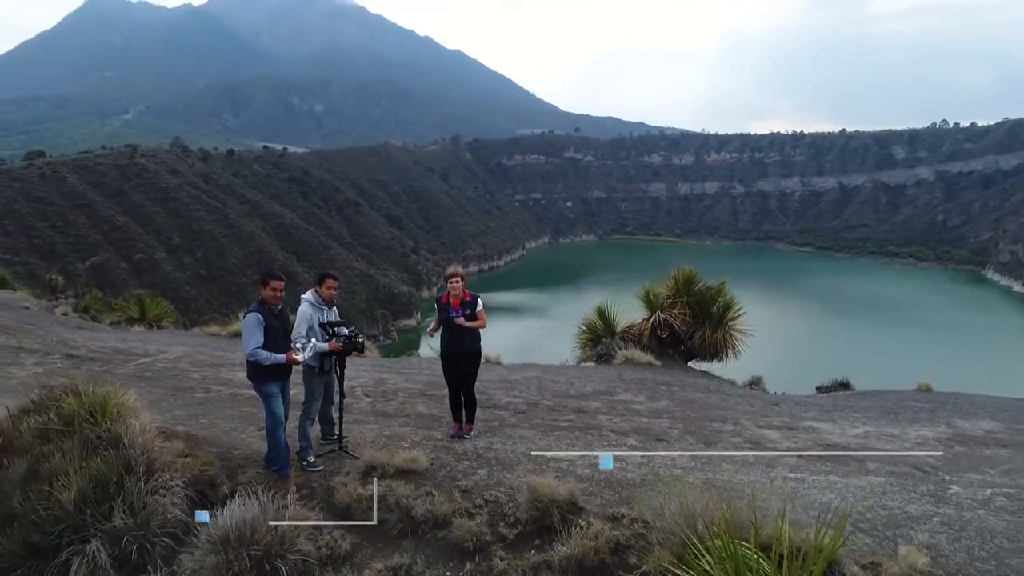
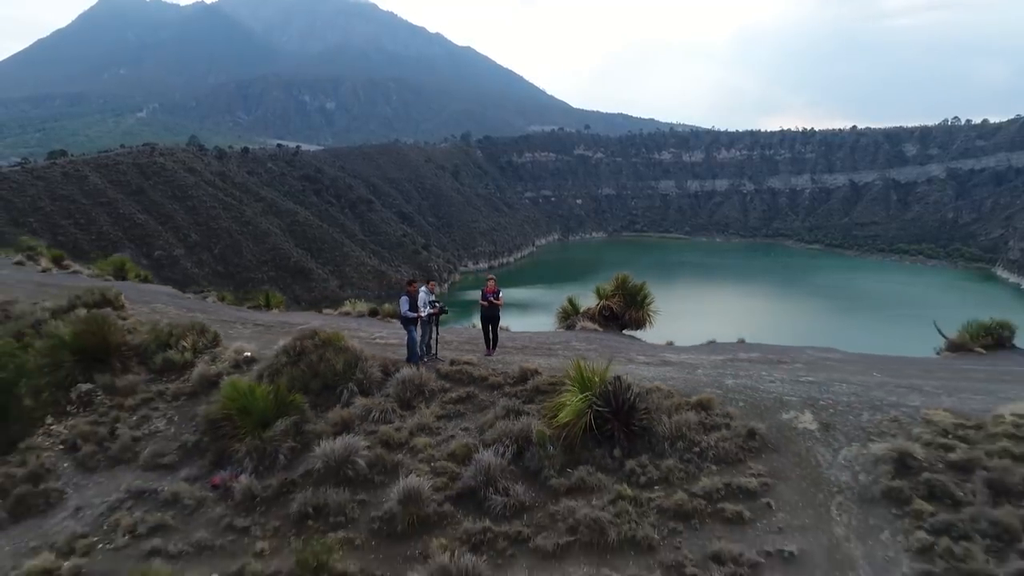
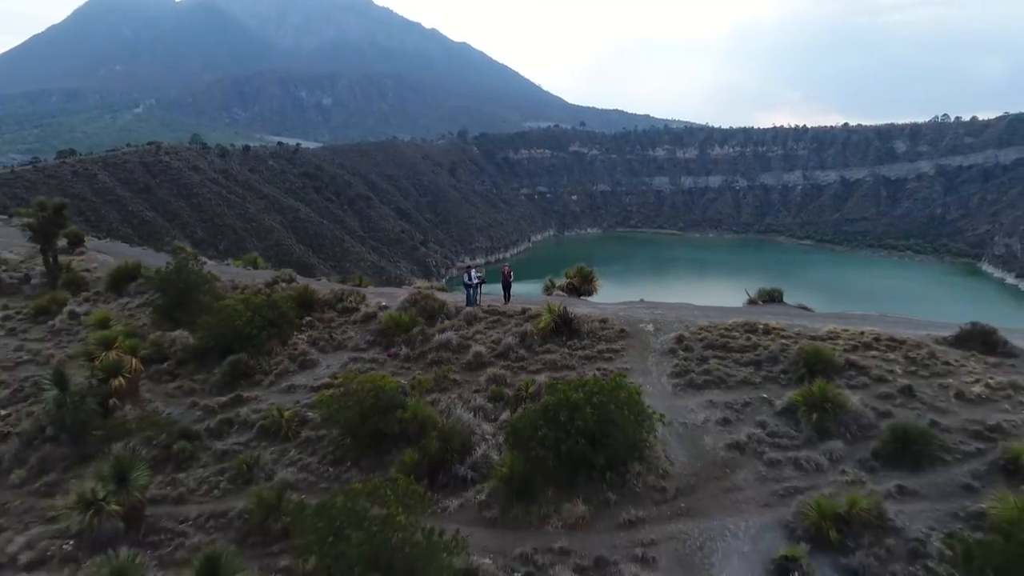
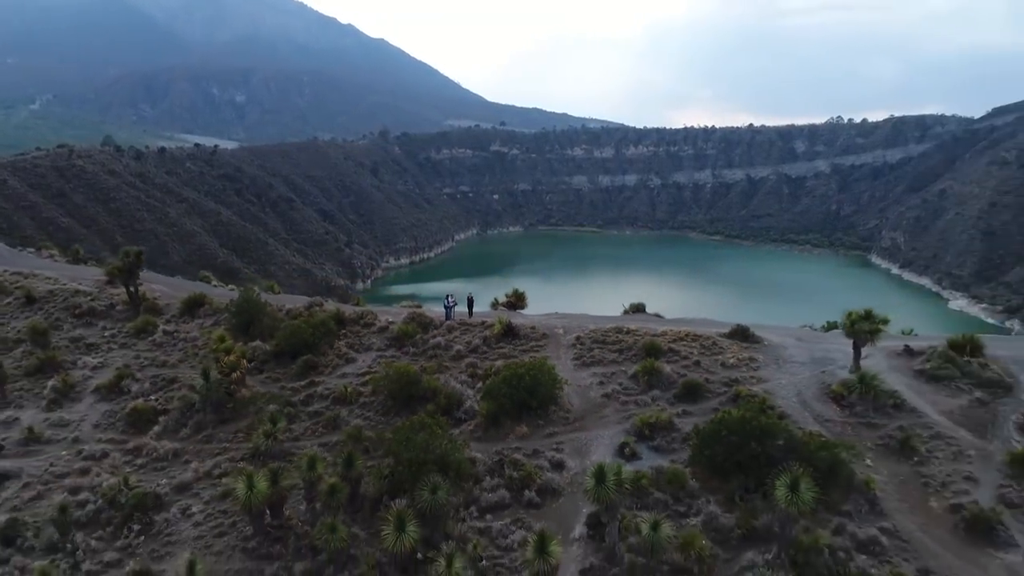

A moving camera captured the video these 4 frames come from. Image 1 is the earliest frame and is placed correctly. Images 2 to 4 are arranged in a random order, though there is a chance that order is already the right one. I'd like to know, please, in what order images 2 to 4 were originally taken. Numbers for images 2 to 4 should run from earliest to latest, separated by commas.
2, 3, 4
